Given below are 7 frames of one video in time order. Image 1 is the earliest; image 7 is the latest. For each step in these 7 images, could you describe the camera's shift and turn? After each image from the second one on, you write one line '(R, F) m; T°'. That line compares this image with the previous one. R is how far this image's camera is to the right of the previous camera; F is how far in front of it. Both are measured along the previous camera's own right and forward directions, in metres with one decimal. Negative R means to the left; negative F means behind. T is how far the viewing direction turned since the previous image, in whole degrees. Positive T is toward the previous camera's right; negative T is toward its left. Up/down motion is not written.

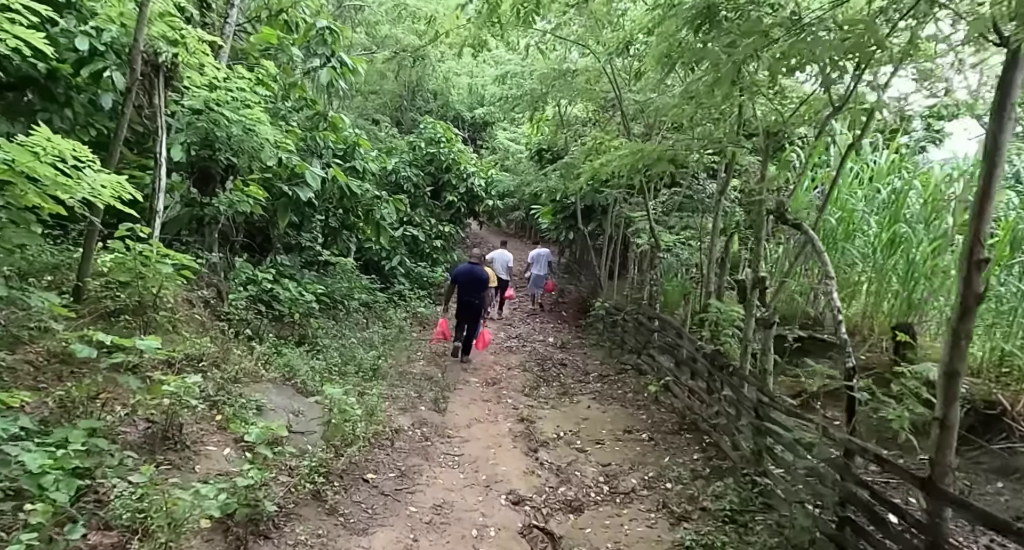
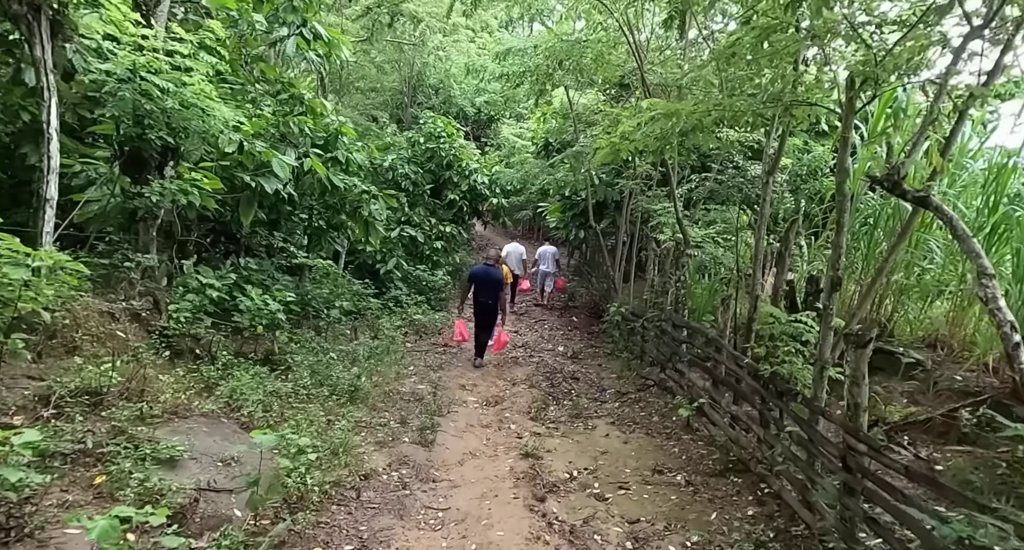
(+0.1, +1.0) m; -1°
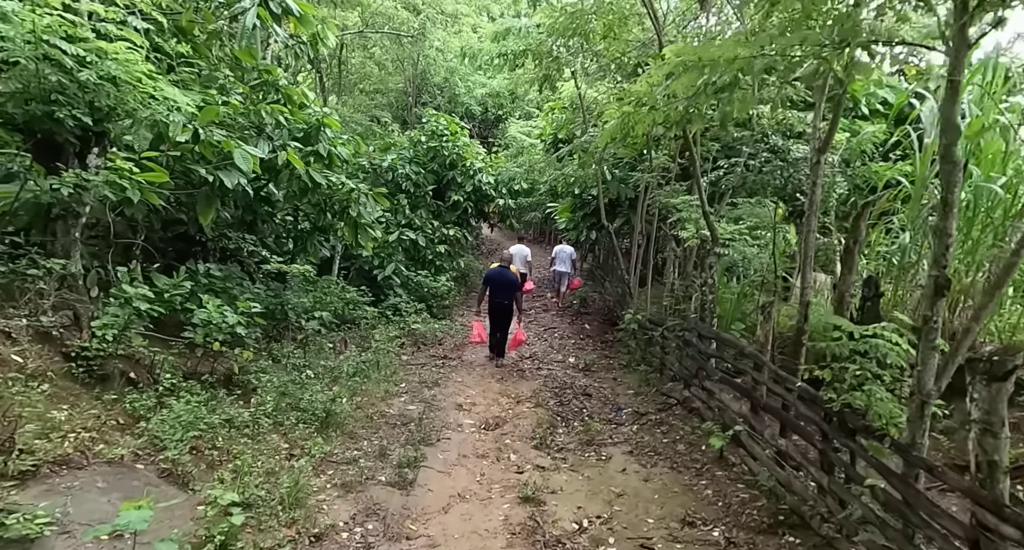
(+0.1, +0.8) m; -1°
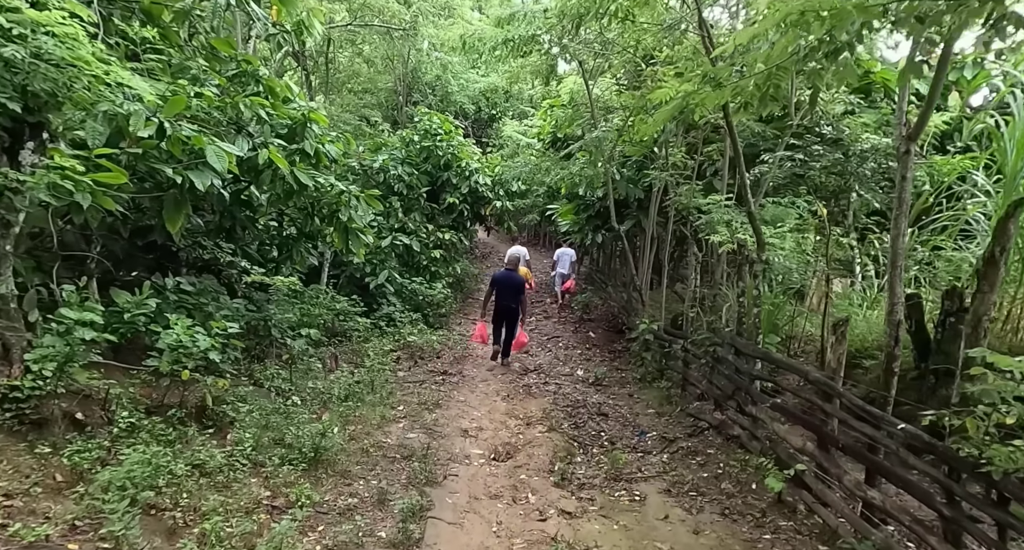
(-0.2, +0.6) m; +1°
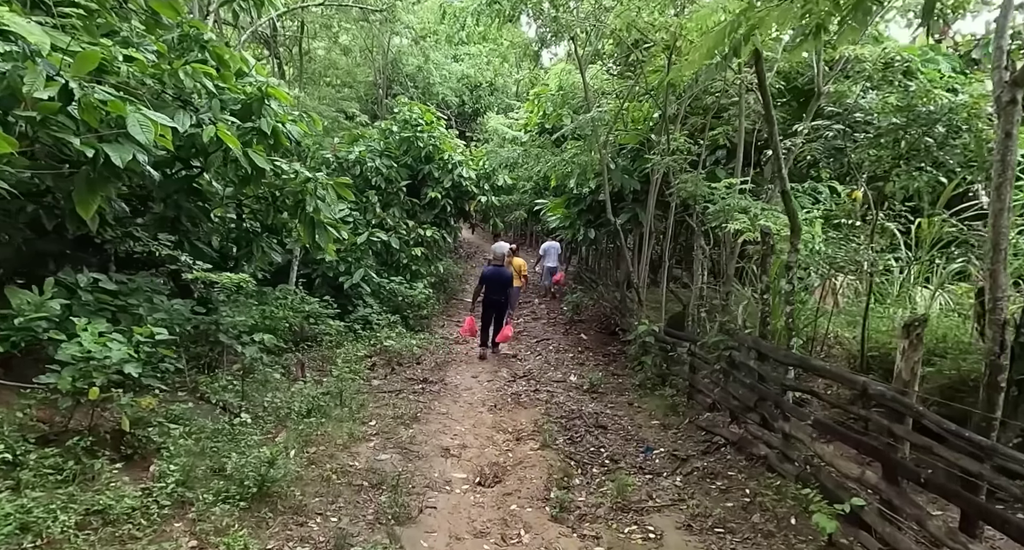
(0.0, +0.7) m; +1°
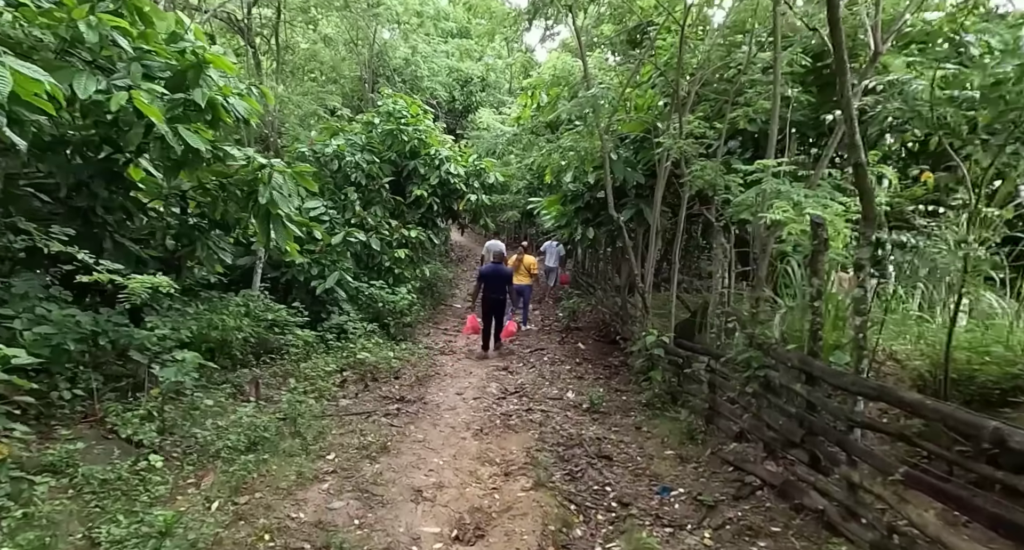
(+0.1, +0.9) m; 0°
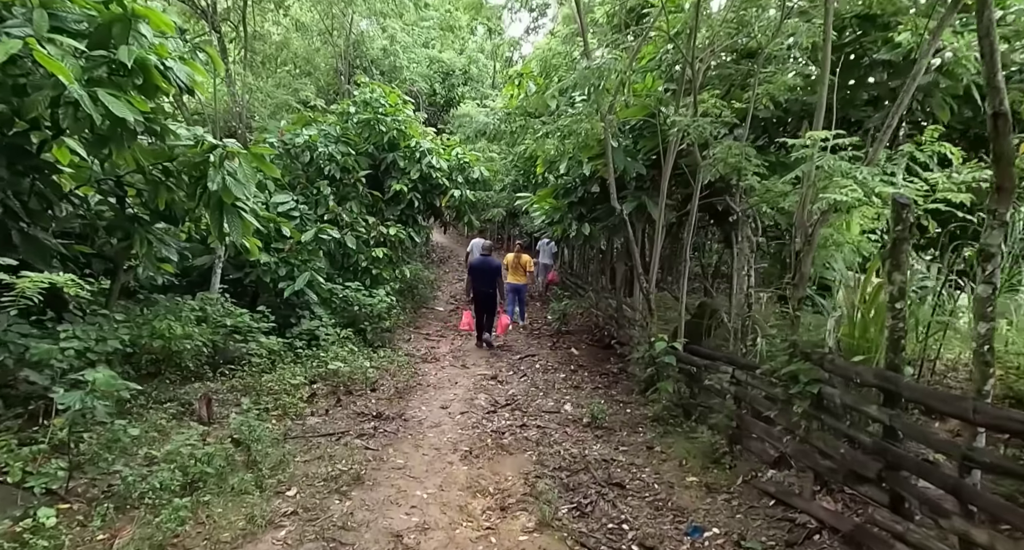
(-0.1, +0.7) m; +2°
